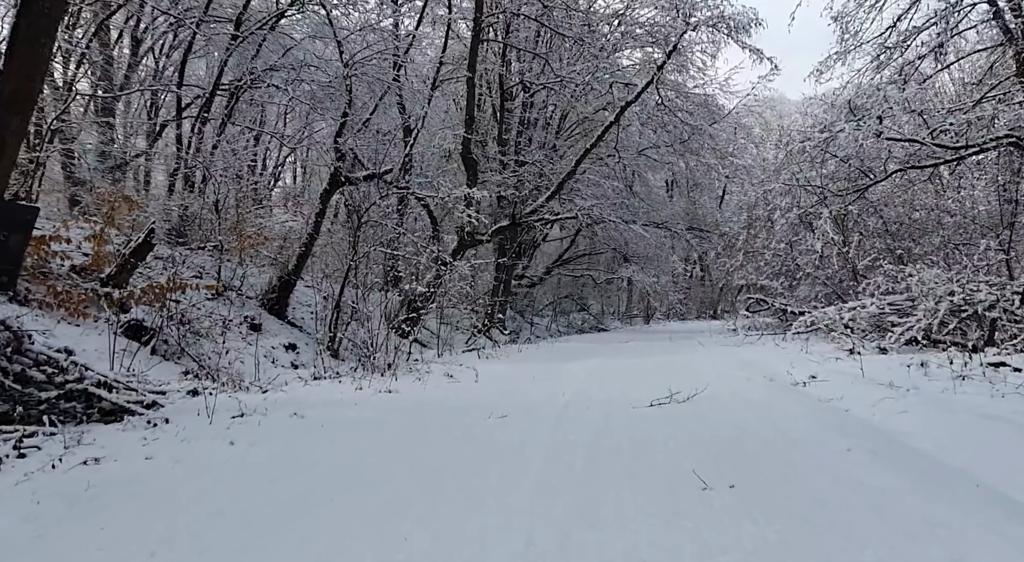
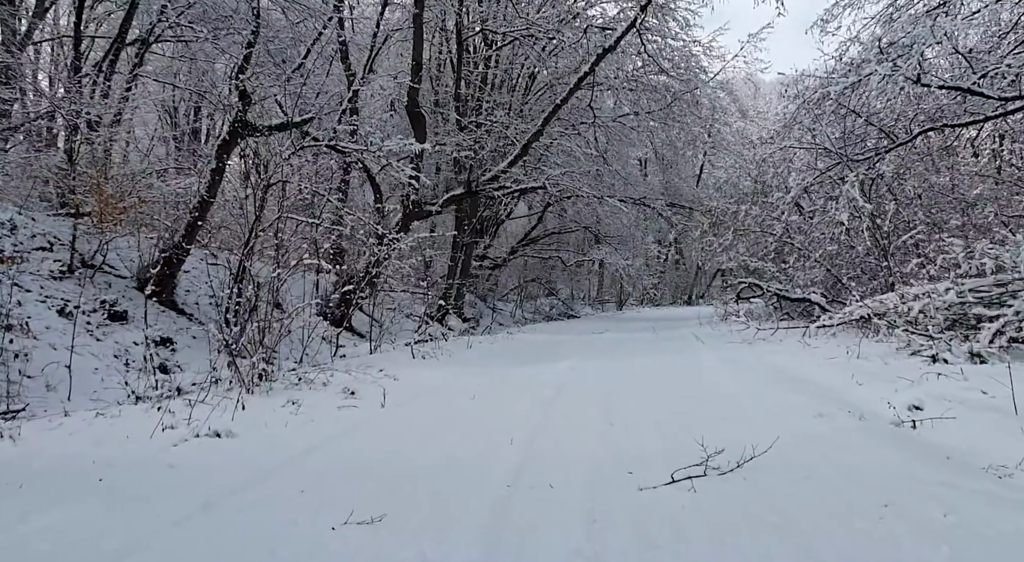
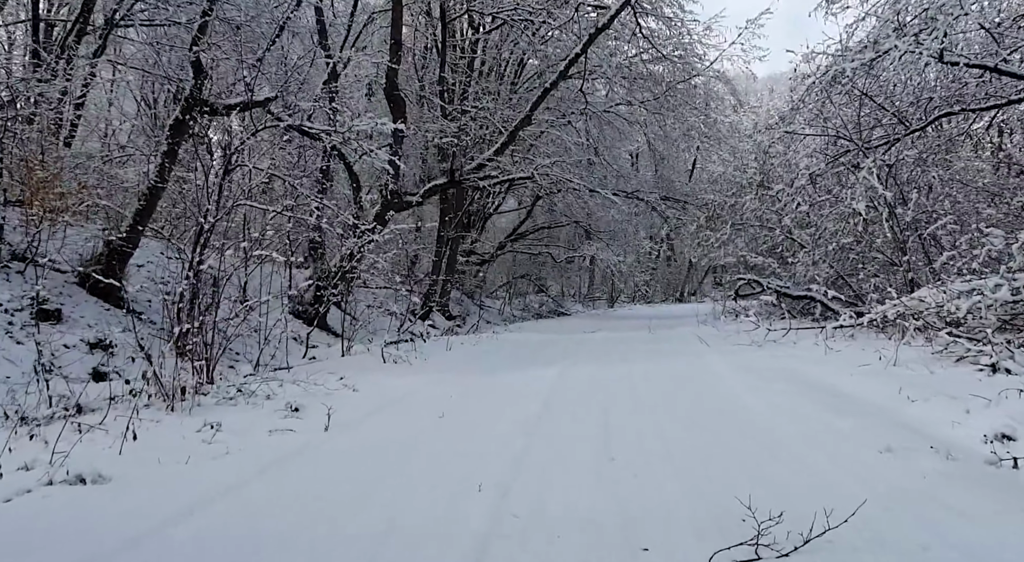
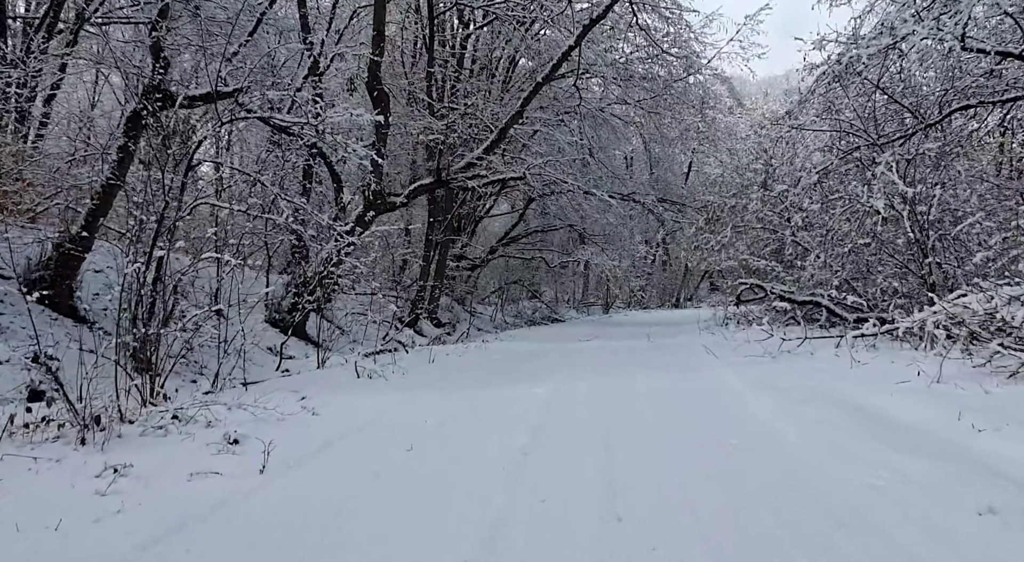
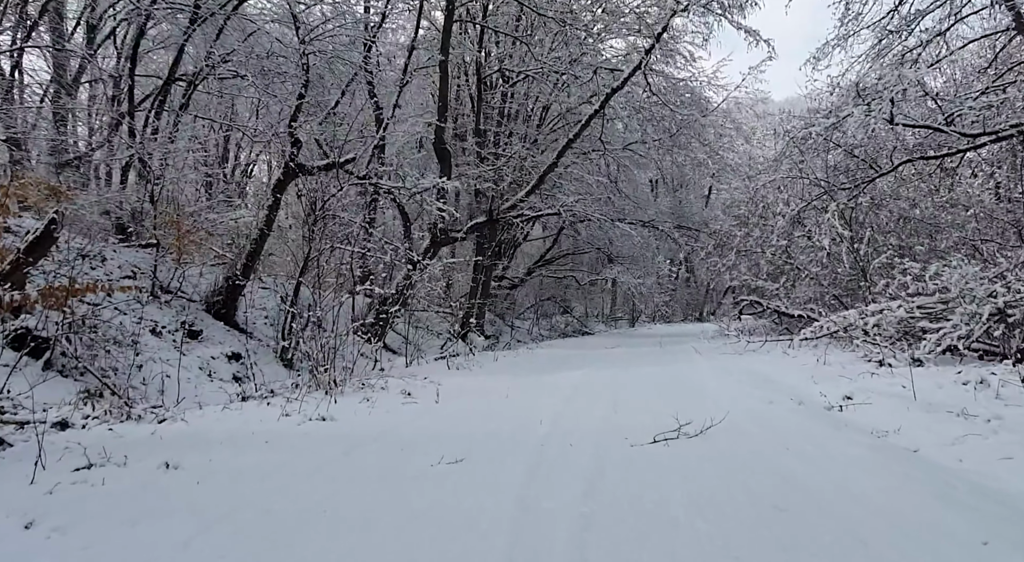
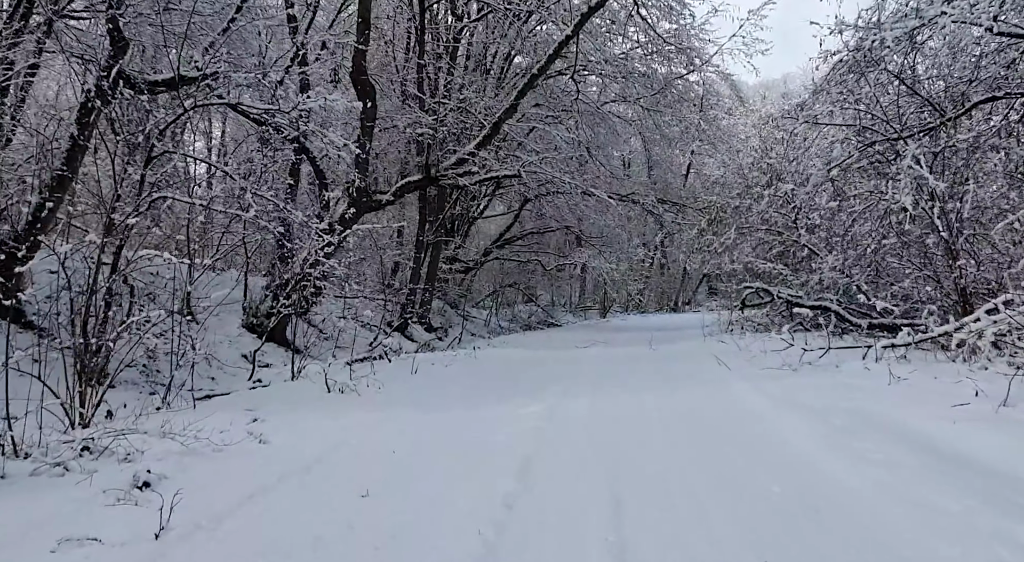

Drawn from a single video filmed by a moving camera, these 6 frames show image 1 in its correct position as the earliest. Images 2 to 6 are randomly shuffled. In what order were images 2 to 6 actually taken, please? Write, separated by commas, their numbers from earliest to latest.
5, 2, 3, 4, 6
